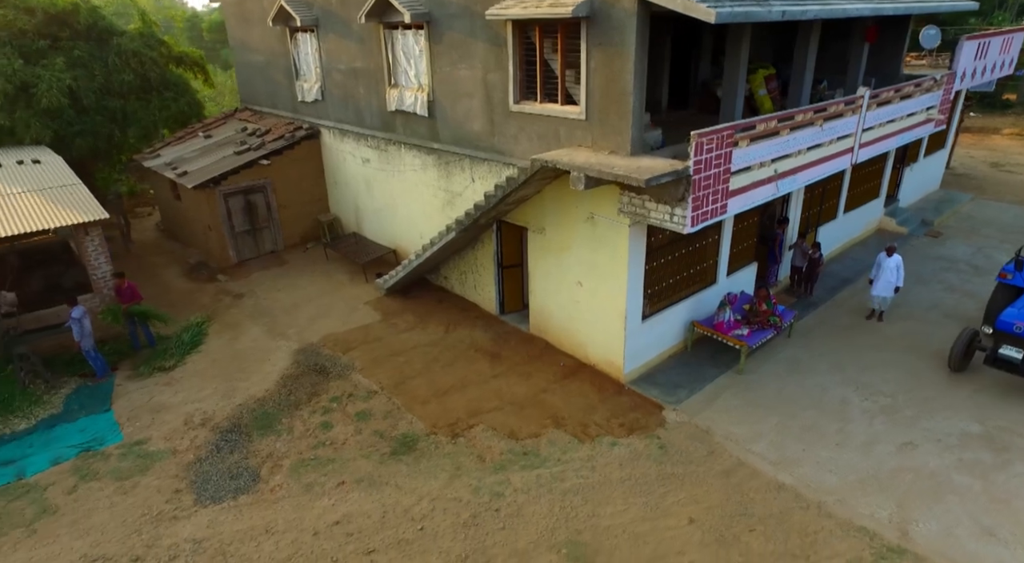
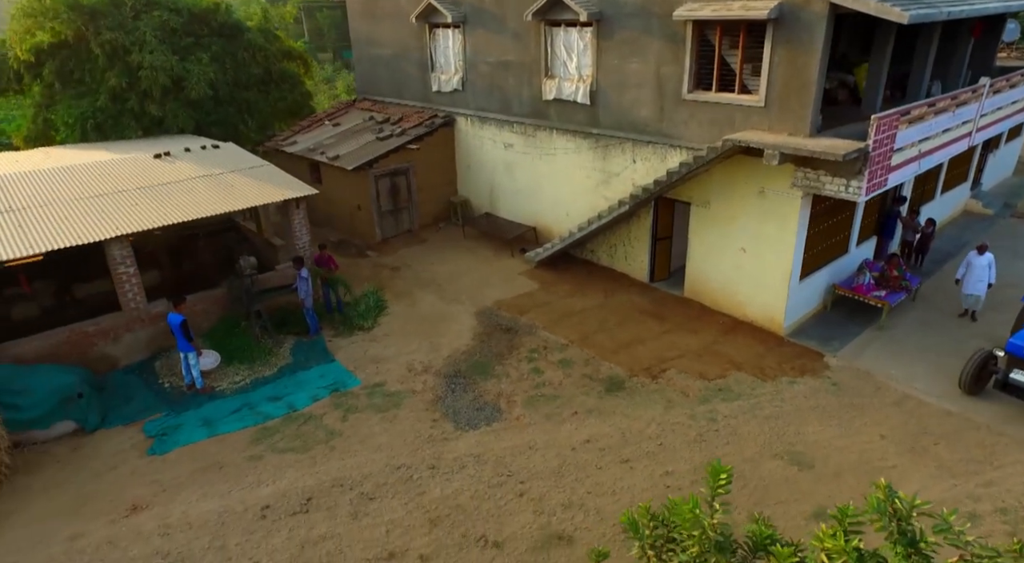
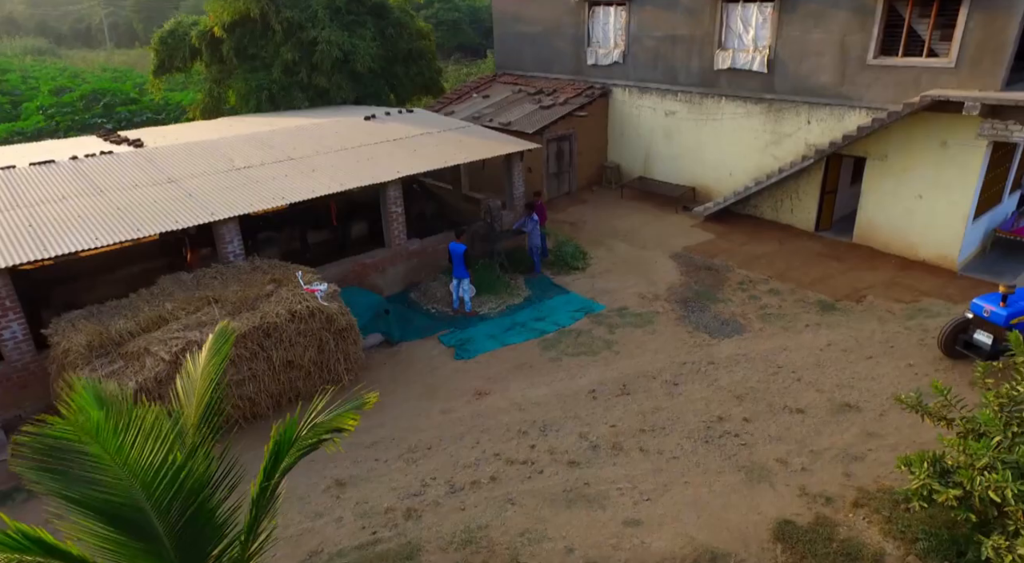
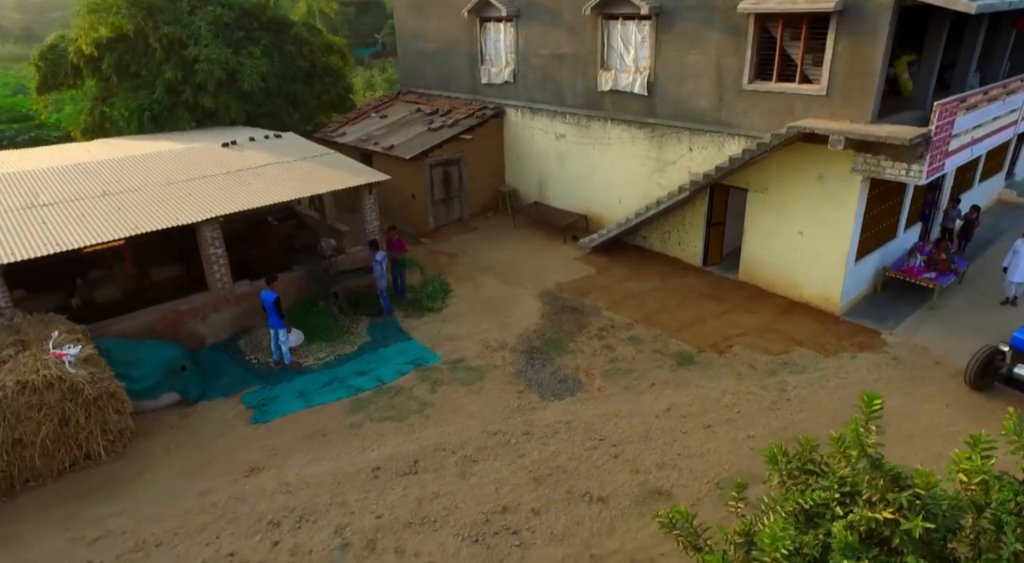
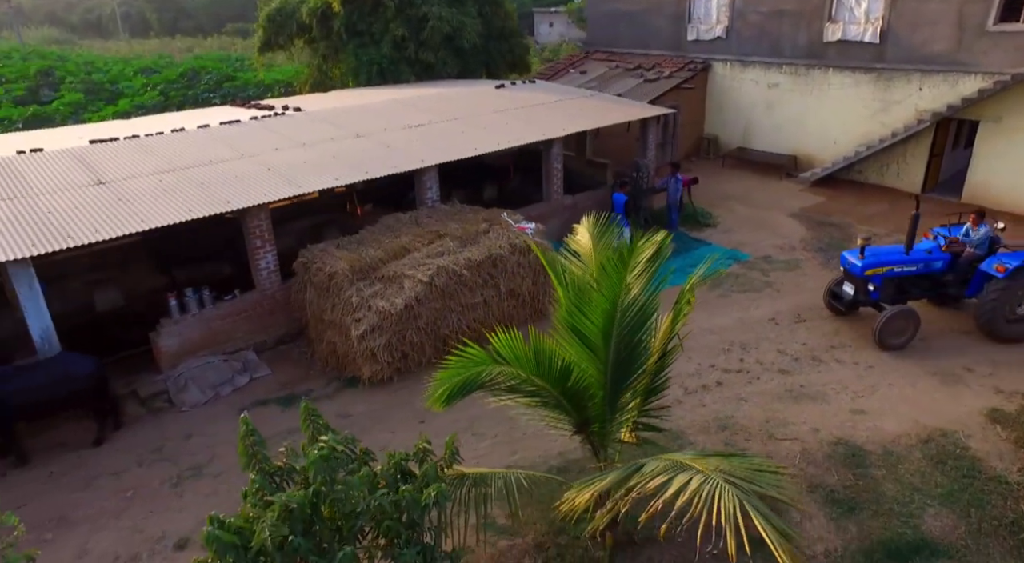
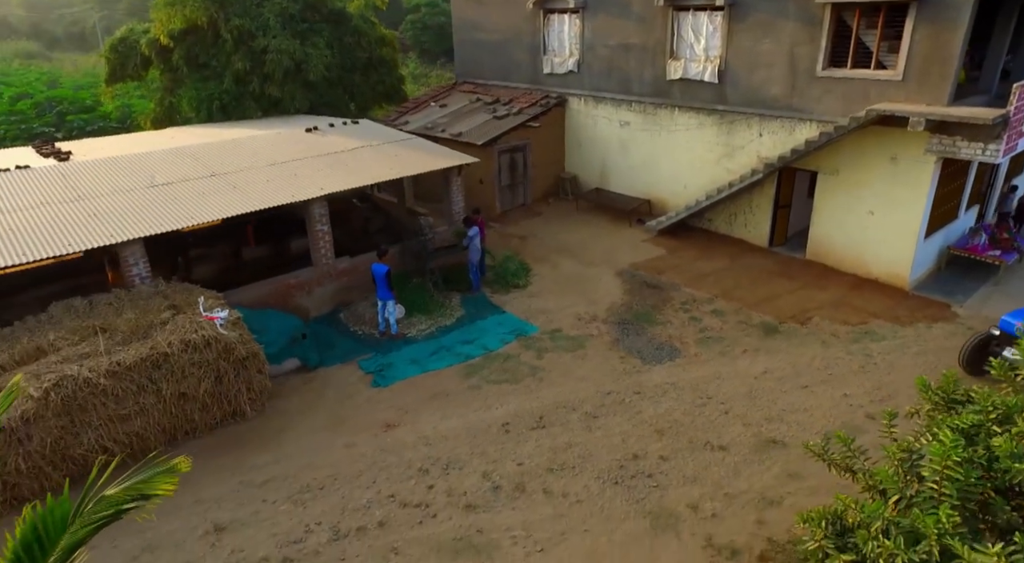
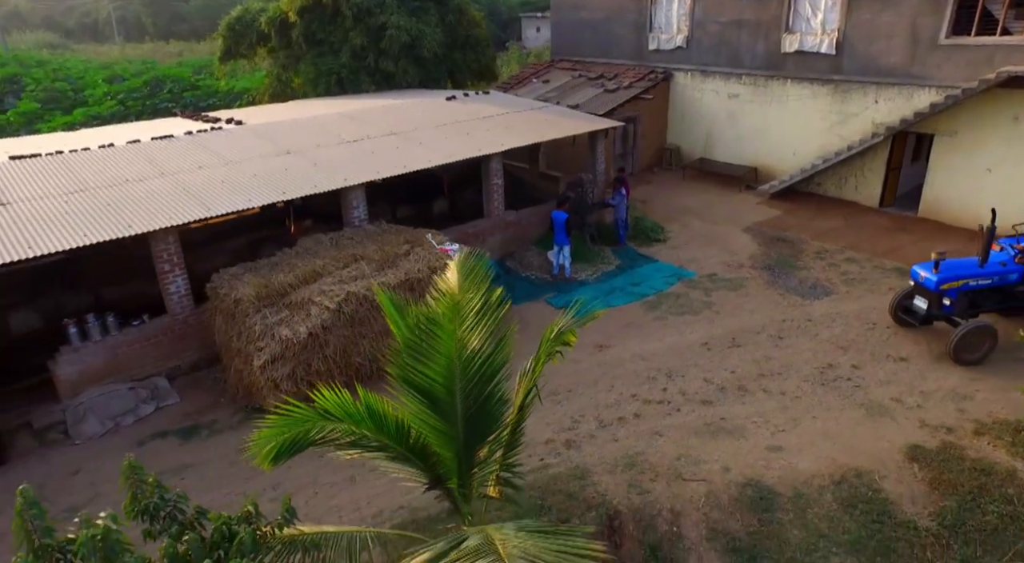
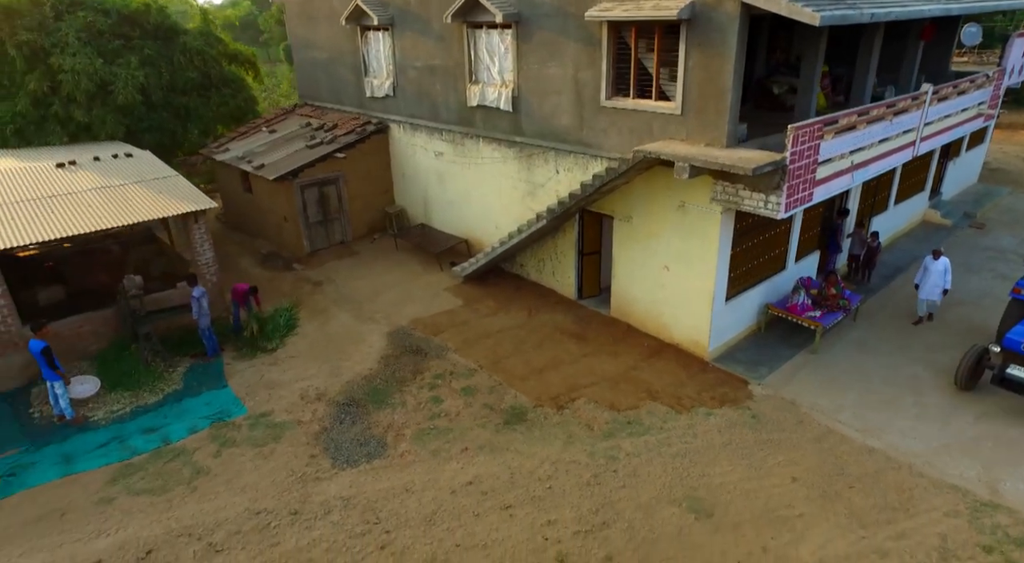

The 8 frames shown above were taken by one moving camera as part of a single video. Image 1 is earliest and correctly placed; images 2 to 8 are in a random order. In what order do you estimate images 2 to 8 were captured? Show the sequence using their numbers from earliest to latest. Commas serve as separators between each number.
8, 2, 4, 6, 3, 7, 5
